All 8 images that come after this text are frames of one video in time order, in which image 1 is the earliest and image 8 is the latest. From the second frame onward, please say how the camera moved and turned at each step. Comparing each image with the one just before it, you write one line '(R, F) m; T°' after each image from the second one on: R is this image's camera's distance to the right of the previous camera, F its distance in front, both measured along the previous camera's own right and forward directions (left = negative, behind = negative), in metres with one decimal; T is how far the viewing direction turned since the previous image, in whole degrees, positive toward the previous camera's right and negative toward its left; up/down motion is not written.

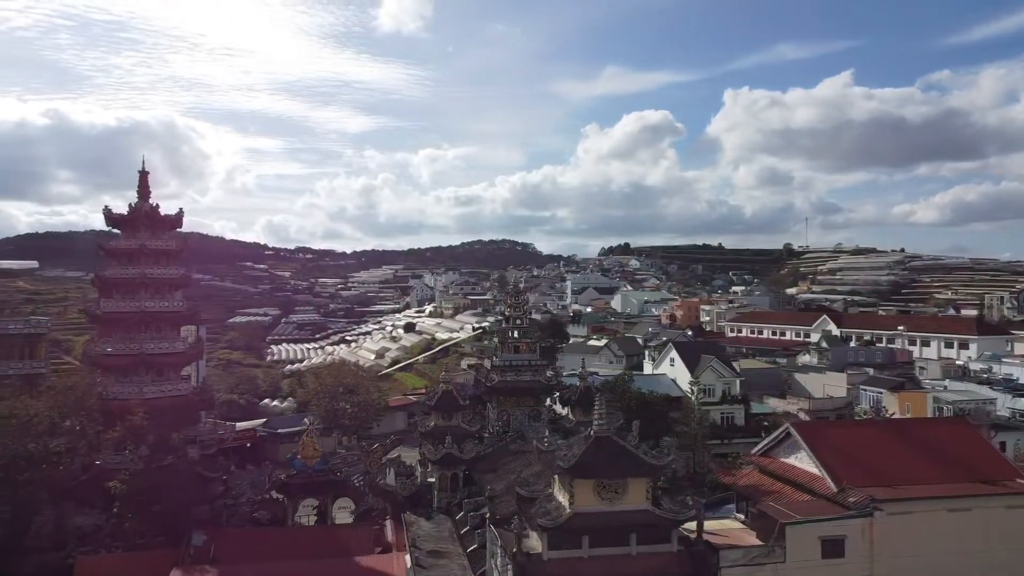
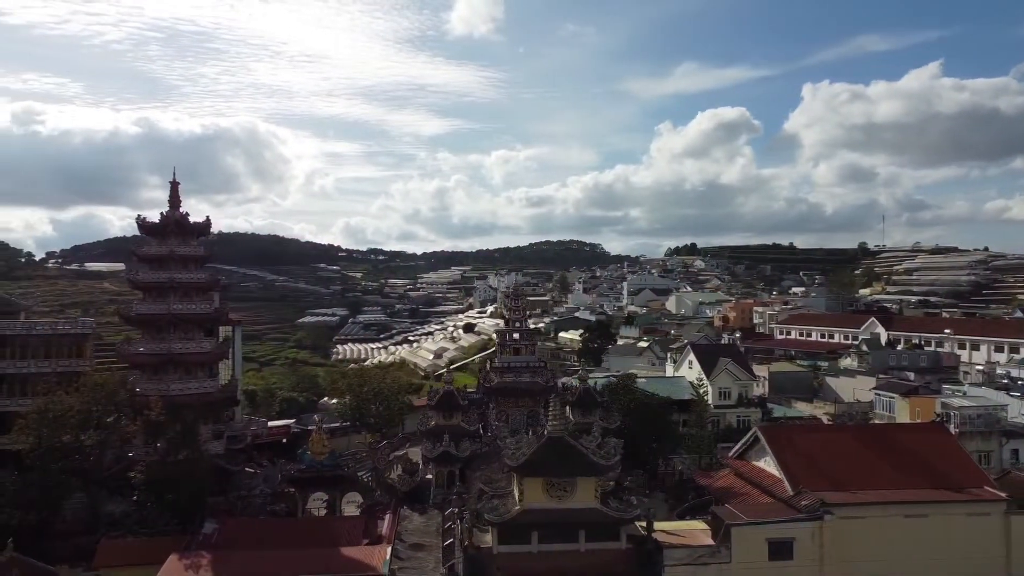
(+2.7, -0.7) m; -5°
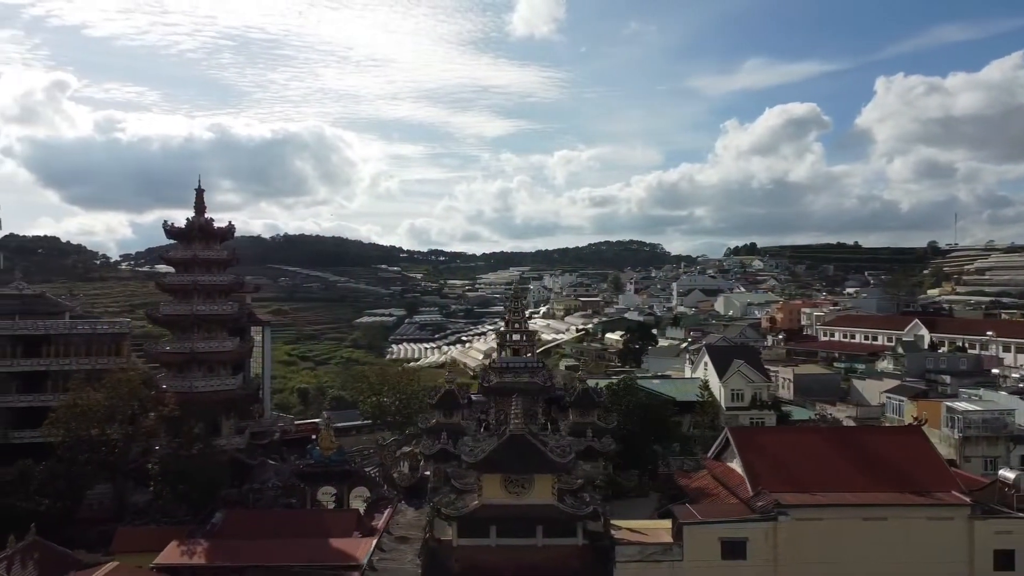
(+2.4, -0.6) m; -4°
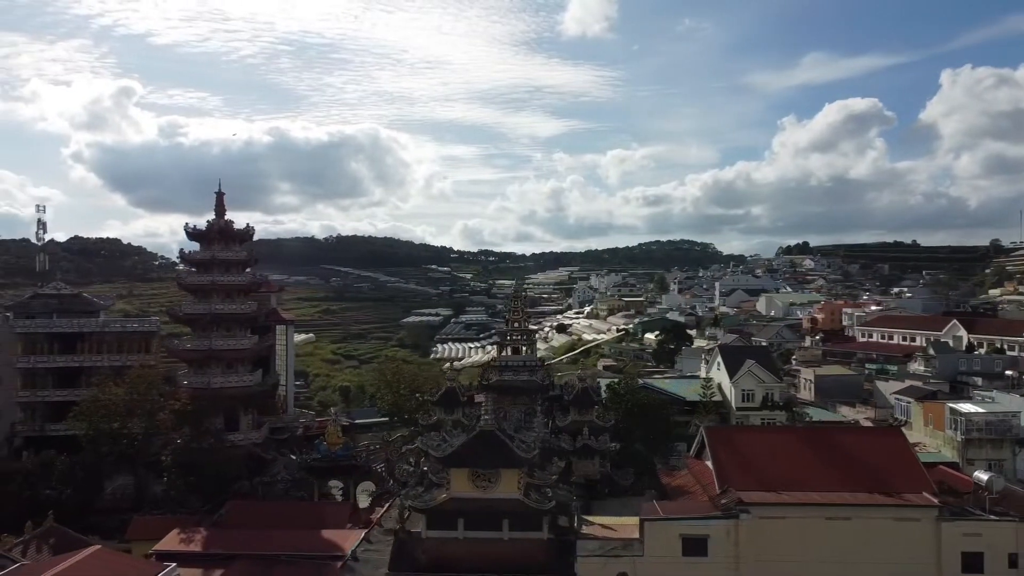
(+2.0, -0.4) m; -4°
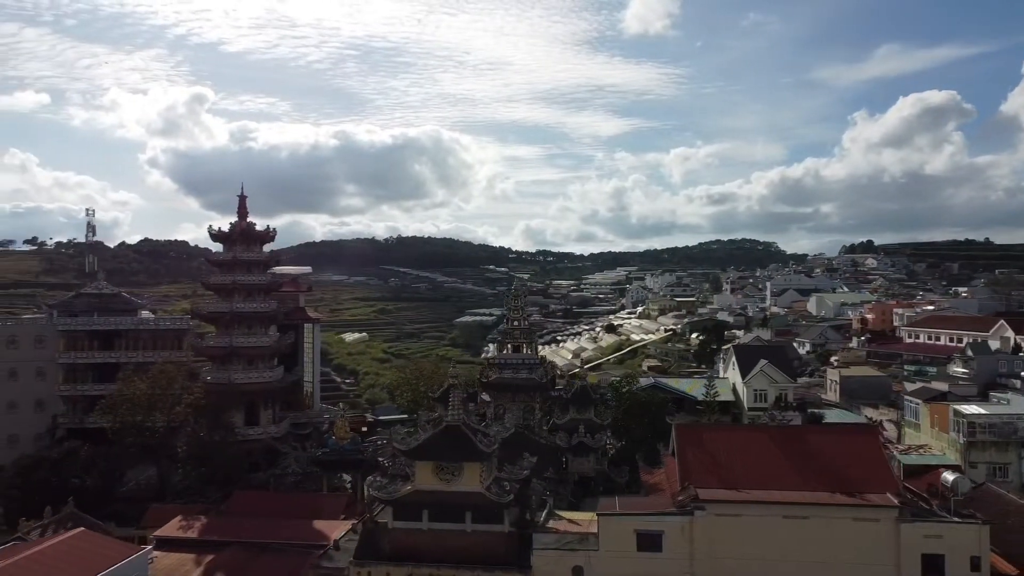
(+2.4, -0.3) m; -4°
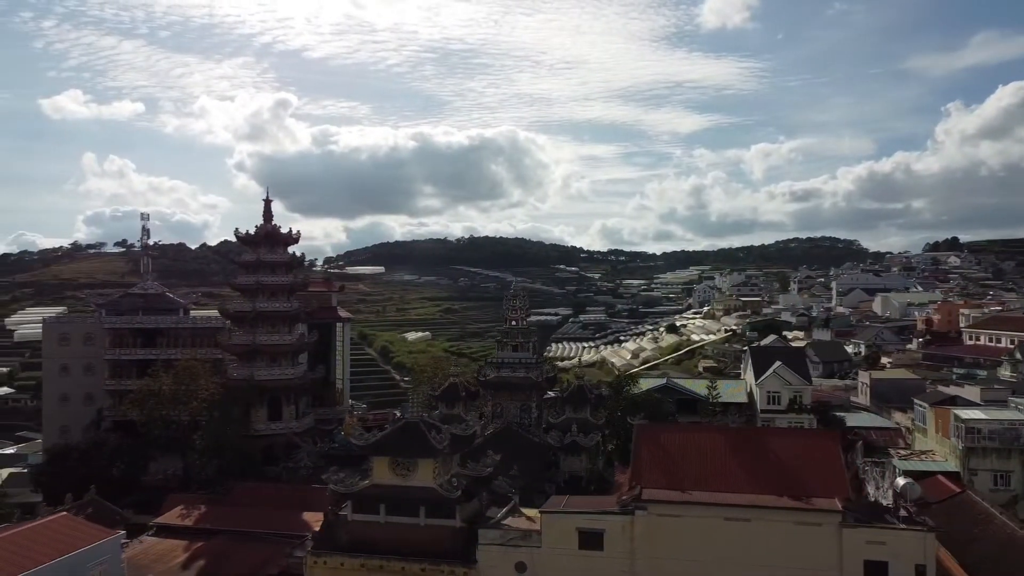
(+3.0, -0.2) m; -5°
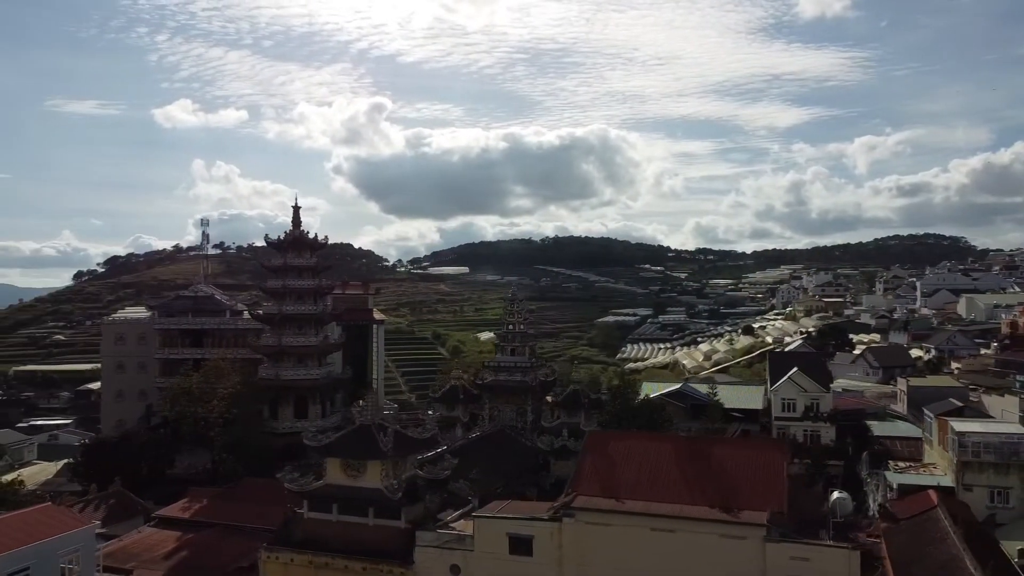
(+3.7, -0.1) m; -6°
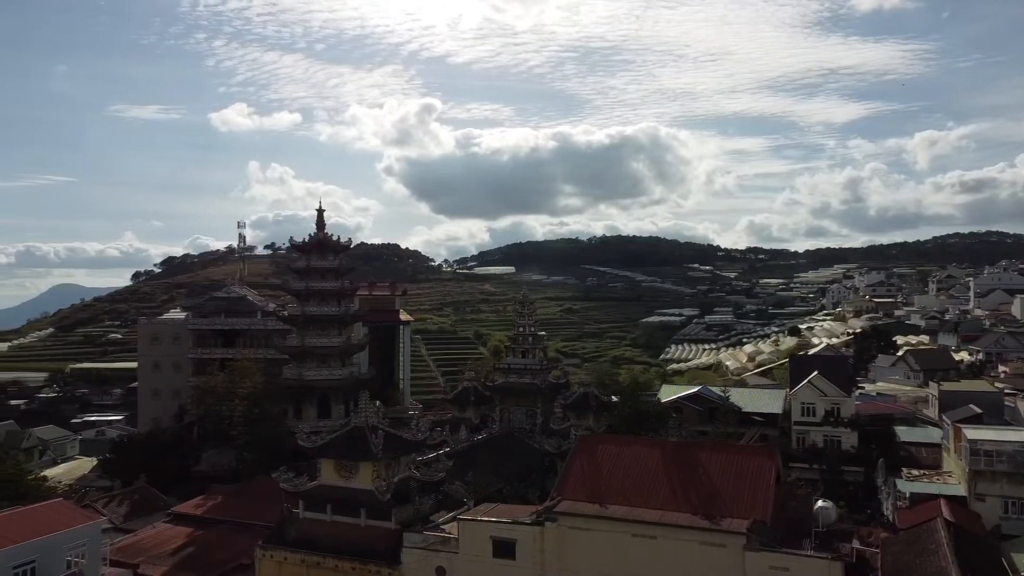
(+1.5, 0.0) m; -3°
